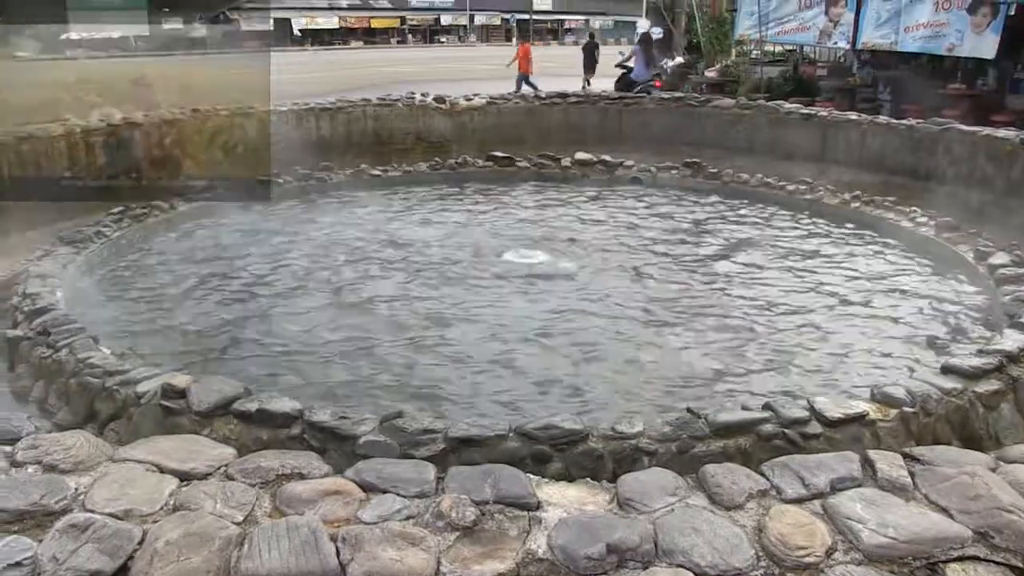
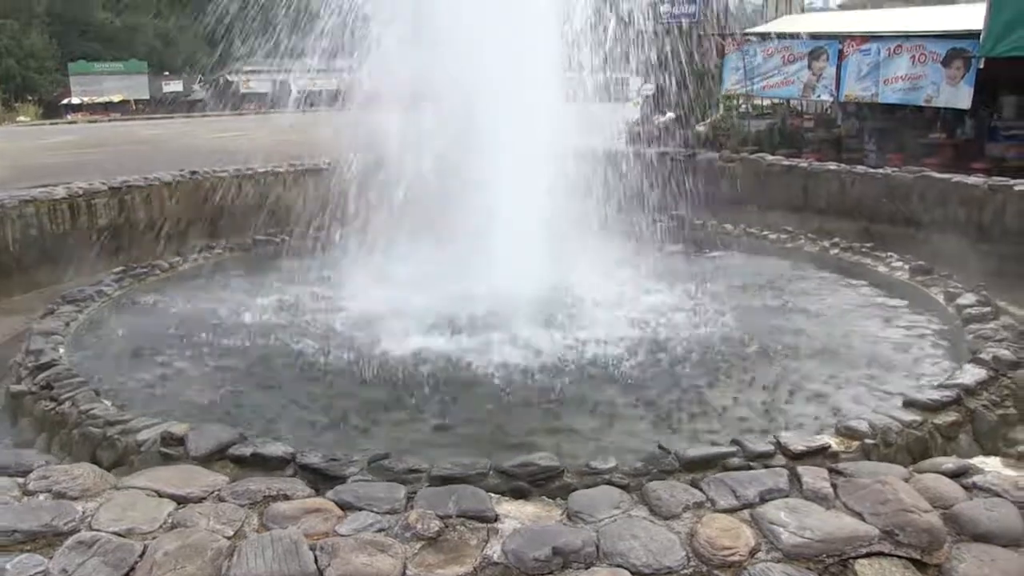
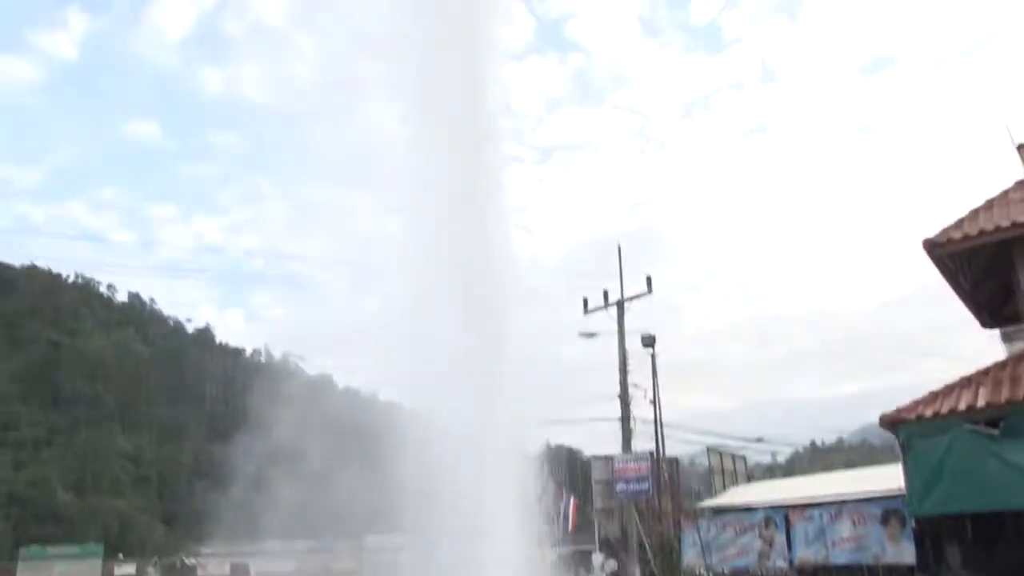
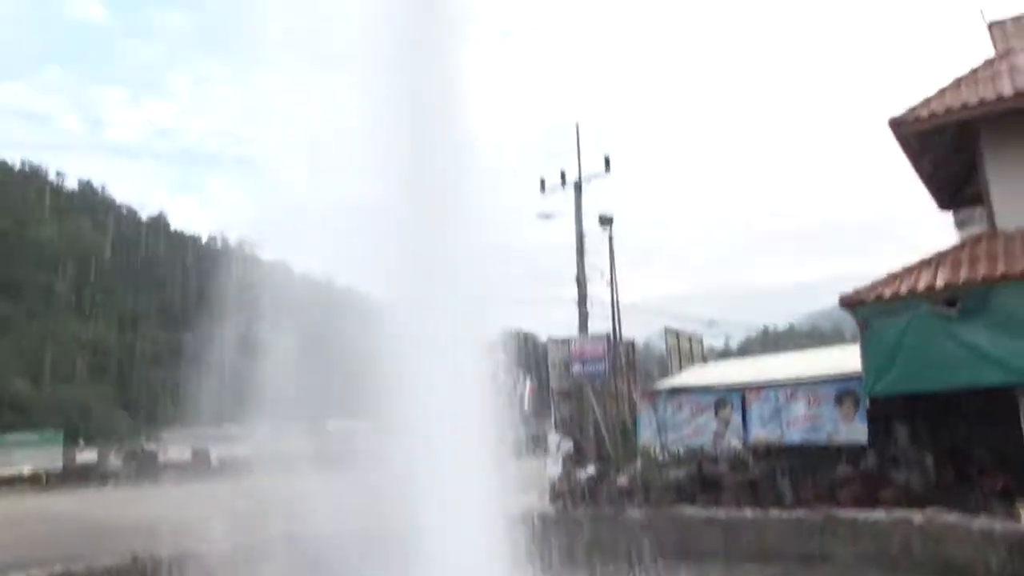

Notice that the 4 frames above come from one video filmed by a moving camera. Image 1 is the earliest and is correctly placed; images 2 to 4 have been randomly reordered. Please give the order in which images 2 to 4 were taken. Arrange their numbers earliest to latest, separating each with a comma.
2, 4, 3
